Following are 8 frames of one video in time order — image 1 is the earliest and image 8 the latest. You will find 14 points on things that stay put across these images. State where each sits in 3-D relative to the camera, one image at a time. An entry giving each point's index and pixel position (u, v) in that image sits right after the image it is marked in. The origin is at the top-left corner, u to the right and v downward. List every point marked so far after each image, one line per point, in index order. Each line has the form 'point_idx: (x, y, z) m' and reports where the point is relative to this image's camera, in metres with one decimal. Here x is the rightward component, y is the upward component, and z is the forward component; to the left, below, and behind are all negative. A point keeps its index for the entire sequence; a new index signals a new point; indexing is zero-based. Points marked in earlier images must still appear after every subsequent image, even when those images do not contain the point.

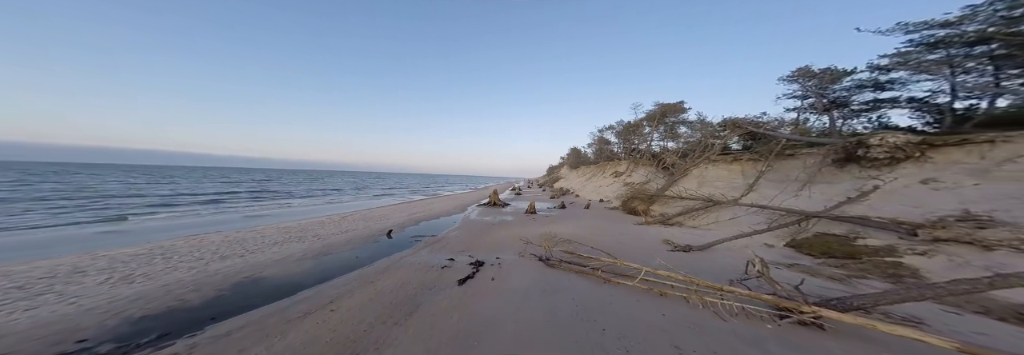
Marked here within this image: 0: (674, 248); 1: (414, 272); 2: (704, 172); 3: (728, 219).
0: (+3.5, -1.5, +5.1) m
1: (-1.6, -1.5, +3.8) m
2: (+7.3, +0.2, +9.2) m
3: (+5.8, -1.1, +6.5) m
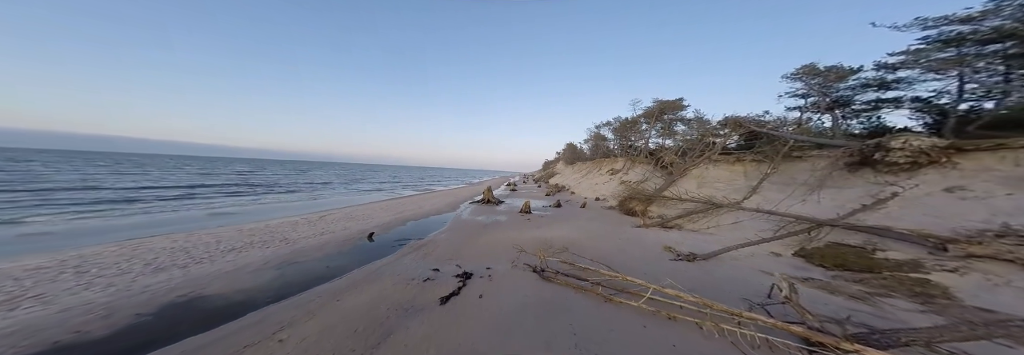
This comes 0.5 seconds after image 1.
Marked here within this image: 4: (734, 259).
0: (+3.3, -1.6, +4.8) m
1: (-1.7, -1.5, +3.4) m
2: (+7.1, +0.2, +8.9) m
3: (+5.6, -1.2, +6.2) m
4: (+4.1, -1.5, +4.5) m
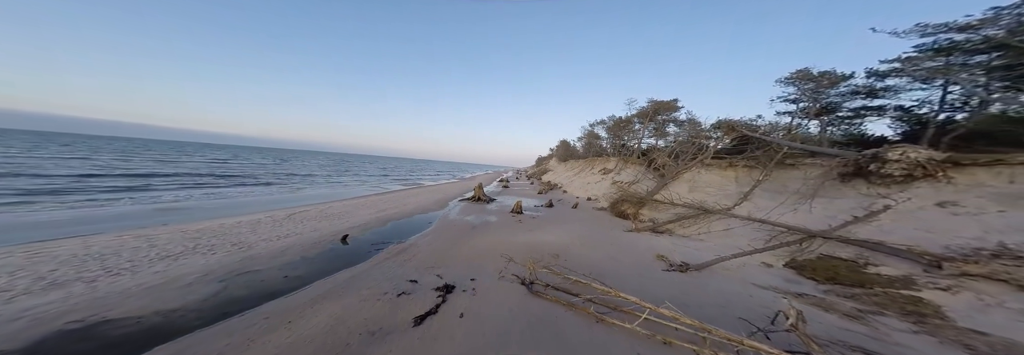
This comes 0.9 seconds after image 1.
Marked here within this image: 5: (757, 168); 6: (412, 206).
0: (+3.0, -1.7, +4.6) m
1: (-1.9, -1.6, +3.1) m
2: (+6.8, +0.1, +8.8) m
3: (+5.3, -1.3, +6.1) m
4: (+3.9, -1.7, +4.4) m
5: (+6.9, +0.3, +6.8) m
6: (-4.2, -1.3, +10.1) m
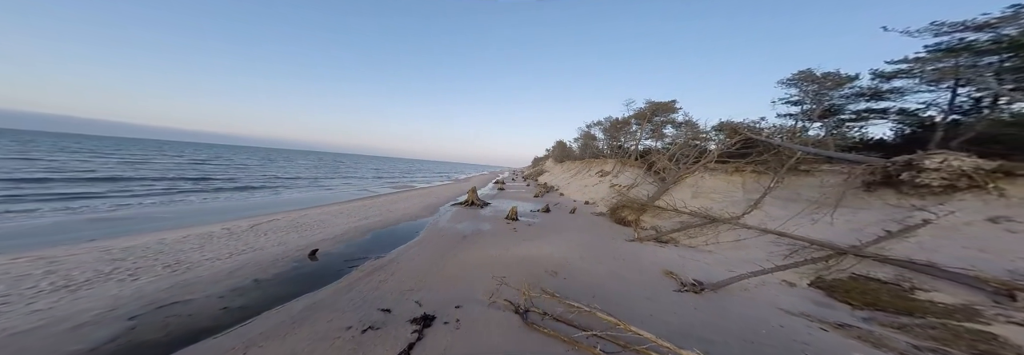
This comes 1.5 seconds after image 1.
0: (+2.9, -1.9, +4.1) m
1: (-2.0, -1.7, +2.5) m
2: (+6.6, -0.1, +8.4) m
3: (+5.1, -1.5, +5.6) m
4: (+3.8, -1.8, +3.9) m
5: (+6.8, +0.1, +6.4) m
6: (-4.5, -1.4, +9.5) m
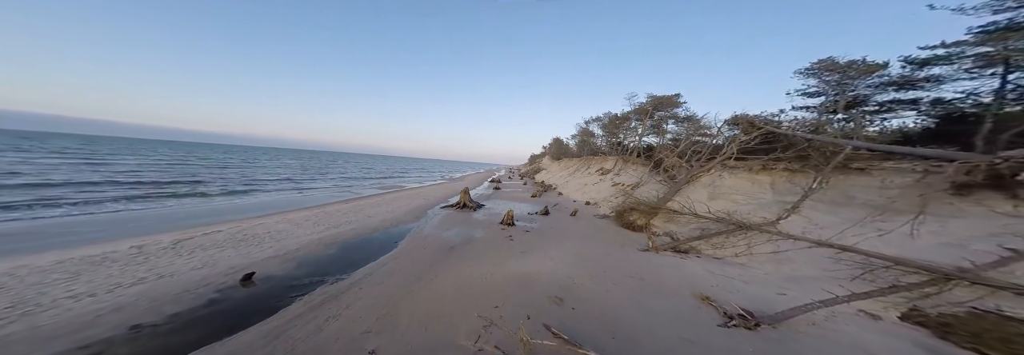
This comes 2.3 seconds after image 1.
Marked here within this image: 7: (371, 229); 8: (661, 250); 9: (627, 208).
0: (+2.8, -1.9, +3.2) m
1: (-2.1, -1.8, +1.5) m
2: (+6.4, -0.1, +7.5) m
3: (+5.0, -1.5, +4.7) m
4: (+3.7, -1.8, +3.0) m
5: (+6.6, +0.1, +5.5) m
6: (-4.6, -1.4, +8.4) m
7: (-4.2, -1.5, +7.1) m
8: (+3.7, -1.8, +6.0) m
9: (+4.1, -1.1, +8.6) m
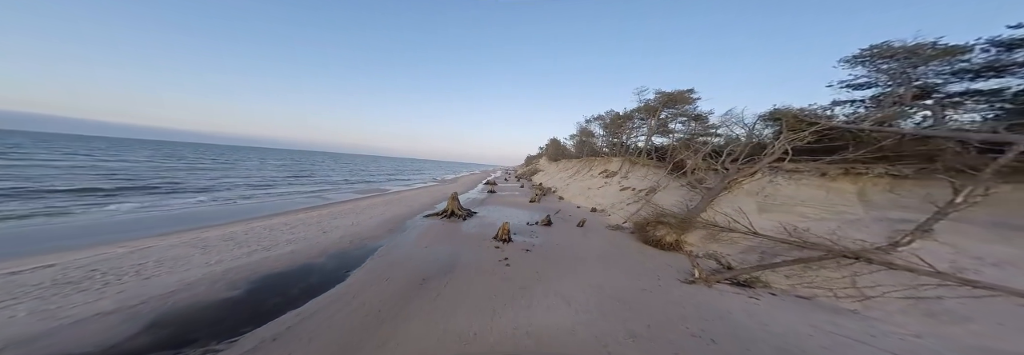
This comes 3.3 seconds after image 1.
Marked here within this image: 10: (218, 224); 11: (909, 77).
0: (+2.8, -2.0, +1.5) m
1: (-2.1, -1.8, -0.3) m
2: (+6.3, -0.2, +5.9) m
3: (+5.0, -1.6, +3.1) m
4: (+3.7, -1.9, +1.4) m
5: (+6.6, 0.0, +3.9) m
6: (-4.7, -1.5, +6.6) m
7: (-4.2, -1.6, +5.3) m
8: (+3.7, -1.9, +4.4) m
9: (+4.0, -1.2, +7.0) m
10: (-8.1, -1.2, +6.4) m
11: (+12.6, +3.2, +7.7) m
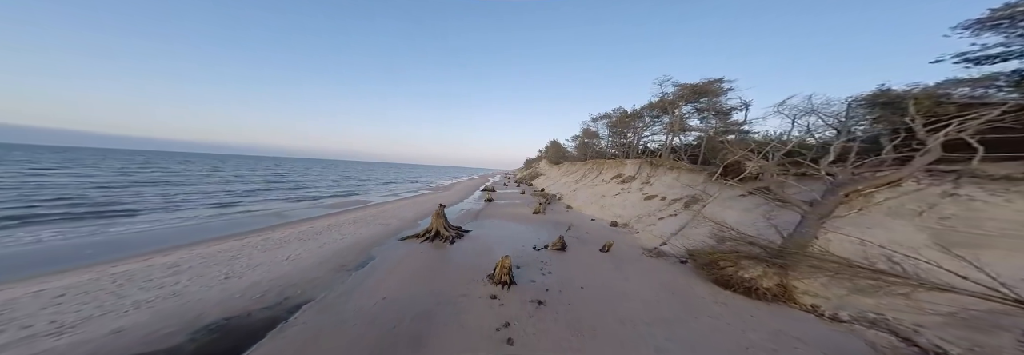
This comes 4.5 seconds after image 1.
0: (+2.9, -2.1, -0.8) m
1: (-2.0, -2.0, -2.6) m
2: (+6.4, -0.3, +3.6) m
3: (+5.1, -1.7, +0.8) m
4: (+3.8, -2.0, -1.0) m
5: (+6.6, -0.1, +1.6) m
6: (-4.6, -1.8, +4.3) m
7: (-4.2, -1.8, +3.0) m
8: (+3.7, -2.0, +2.1) m
9: (+4.1, -1.4, +4.7) m
10: (-8.0, -1.5, +4.1) m
11: (+12.6, +3.1, +5.4) m
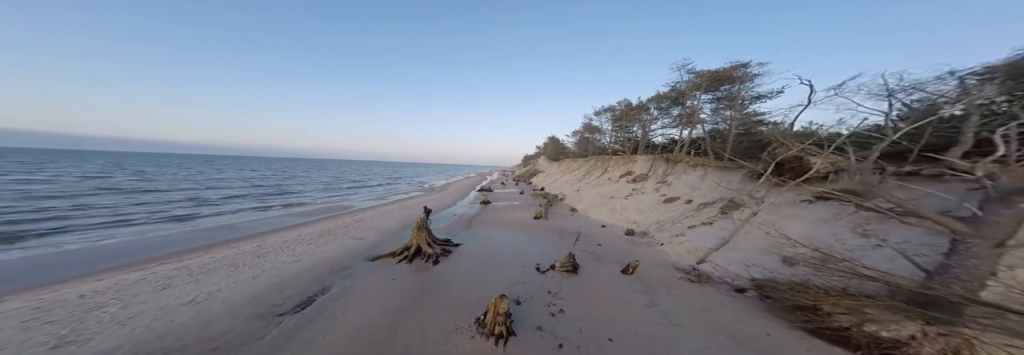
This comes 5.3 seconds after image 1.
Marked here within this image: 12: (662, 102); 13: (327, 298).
0: (+2.9, -2.2, -2.3) m
1: (-2.0, -2.2, -4.2) m
2: (+6.3, -0.4, +2.1) m
3: (+5.1, -1.8, -0.7) m
4: (+3.8, -2.1, -2.5) m
5: (+6.6, -0.1, +0.1) m
6: (-4.7, -2.0, +2.7) m
7: (-4.2, -2.1, +1.4) m
8: (+3.7, -2.1, +0.5) m
9: (+4.1, -1.4, +3.2) m
10: (-8.0, -1.8, +2.5) m
11: (+12.4, +3.2, +3.9) m
12: (+10.7, +5.2, +16.9) m
13: (-3.7, -2.1, +4.4) m
